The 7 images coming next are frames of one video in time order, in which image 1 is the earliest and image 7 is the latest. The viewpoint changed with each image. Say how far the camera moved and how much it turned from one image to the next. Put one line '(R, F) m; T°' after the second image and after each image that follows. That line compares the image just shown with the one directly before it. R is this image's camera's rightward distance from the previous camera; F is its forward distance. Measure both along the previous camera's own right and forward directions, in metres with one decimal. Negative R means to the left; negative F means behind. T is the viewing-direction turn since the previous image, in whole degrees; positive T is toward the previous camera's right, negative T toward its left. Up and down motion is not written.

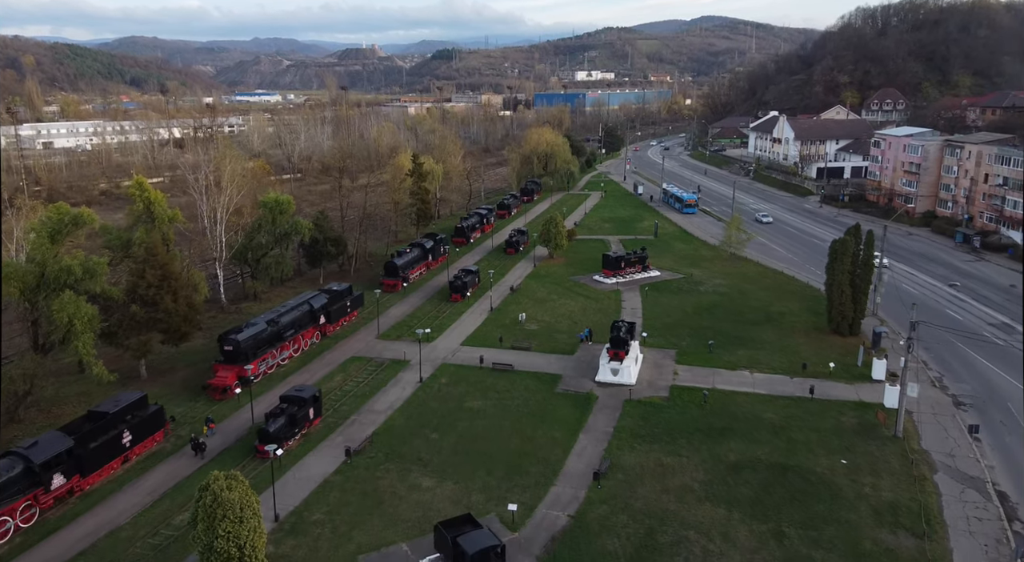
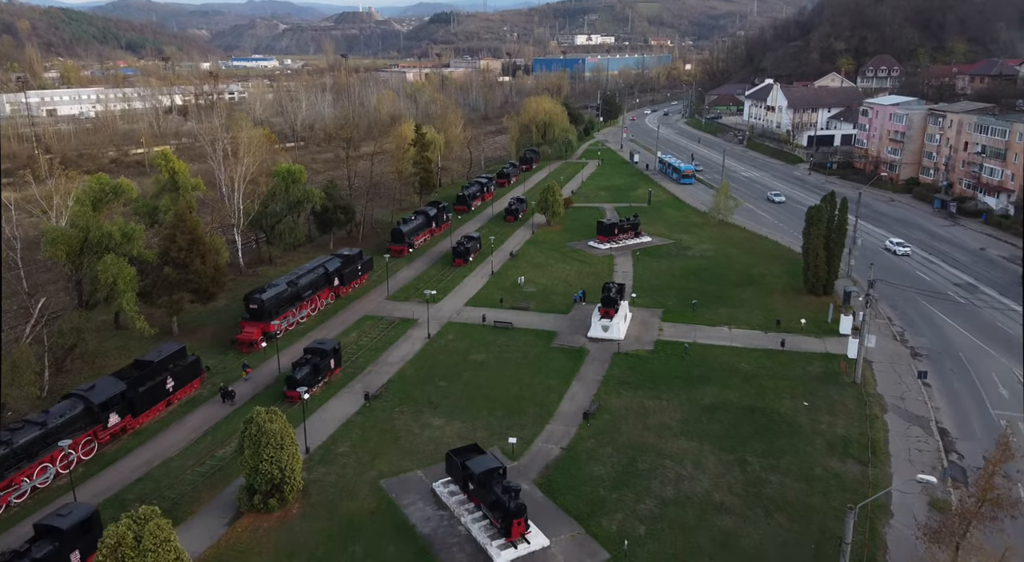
(0.0, -3.6) m; 0°
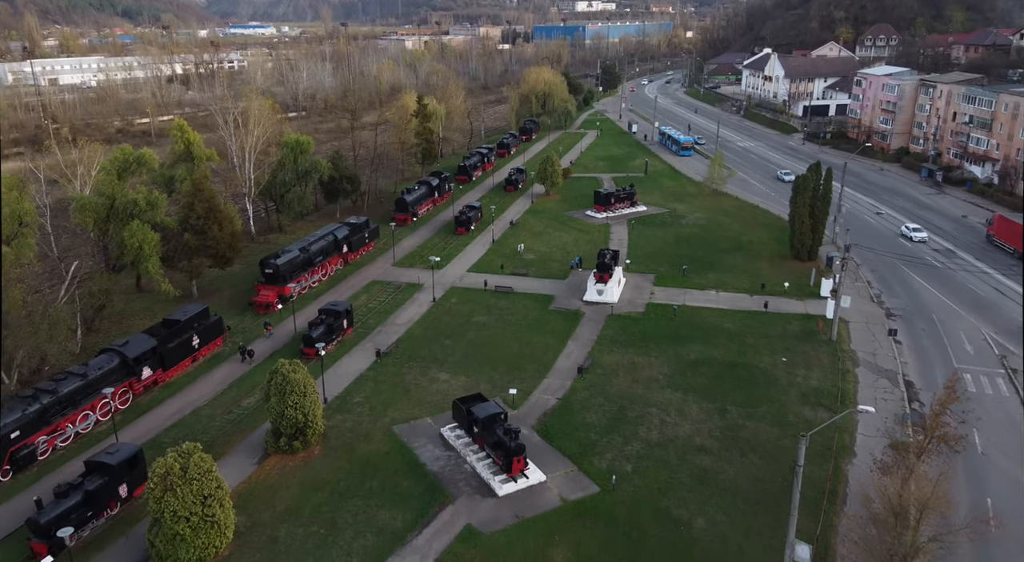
(0.0, -2.6) m; 0°
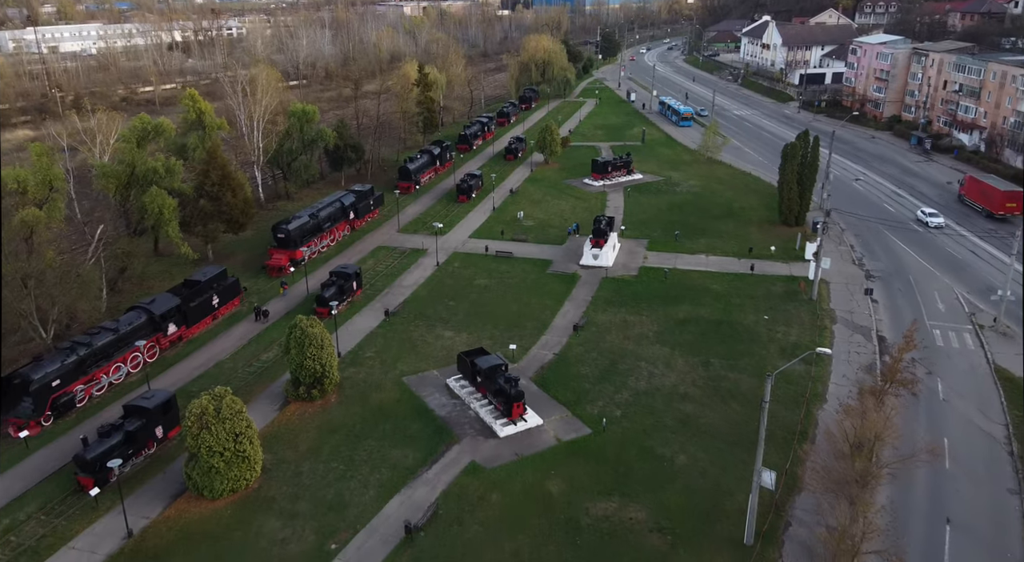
(0.0, -2.4) m; 0°
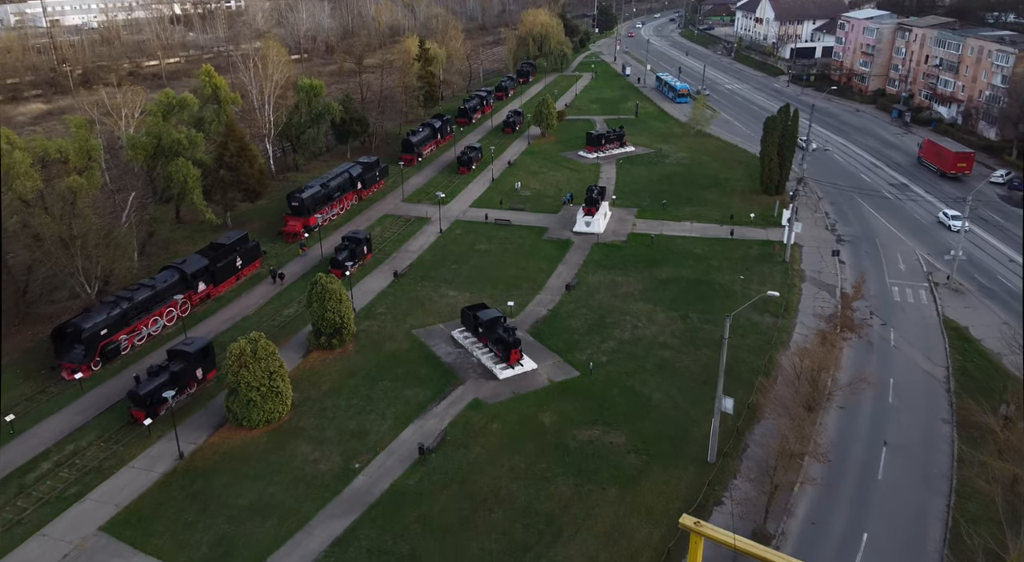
(0.0, -3.7) m; 0°
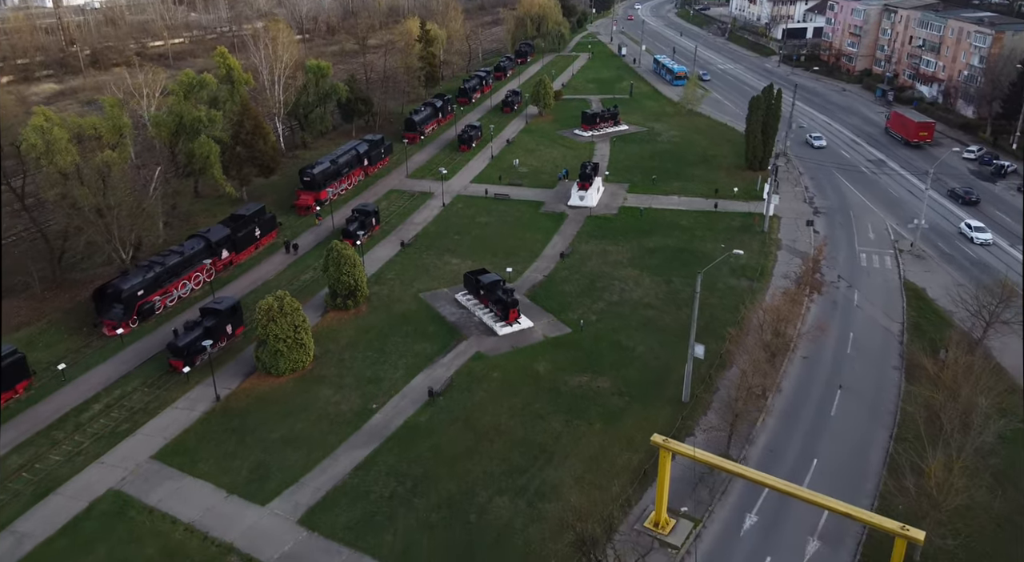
(0.0, -3.5) m; 0°
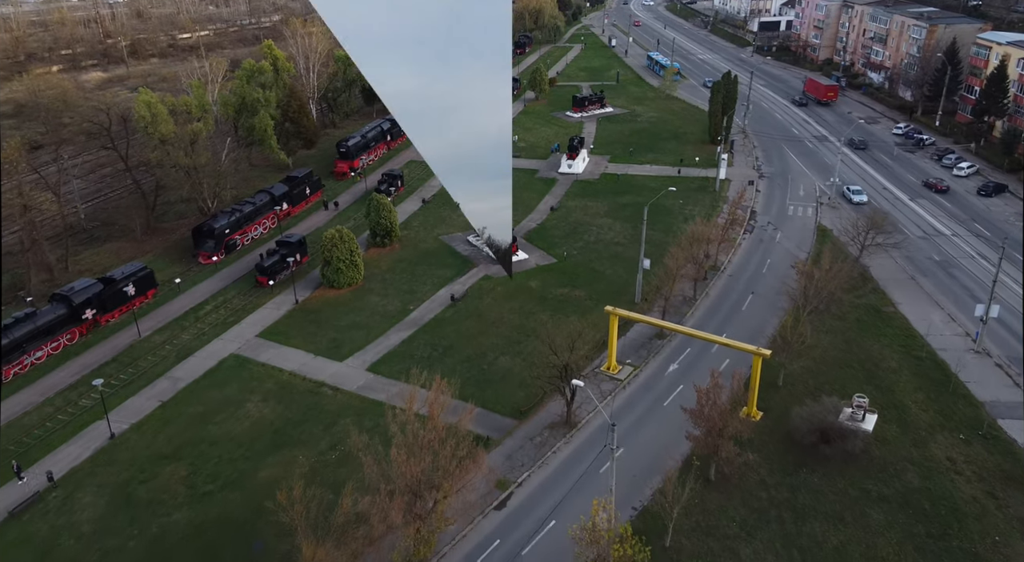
(0.0, -11.5) m; 0°
